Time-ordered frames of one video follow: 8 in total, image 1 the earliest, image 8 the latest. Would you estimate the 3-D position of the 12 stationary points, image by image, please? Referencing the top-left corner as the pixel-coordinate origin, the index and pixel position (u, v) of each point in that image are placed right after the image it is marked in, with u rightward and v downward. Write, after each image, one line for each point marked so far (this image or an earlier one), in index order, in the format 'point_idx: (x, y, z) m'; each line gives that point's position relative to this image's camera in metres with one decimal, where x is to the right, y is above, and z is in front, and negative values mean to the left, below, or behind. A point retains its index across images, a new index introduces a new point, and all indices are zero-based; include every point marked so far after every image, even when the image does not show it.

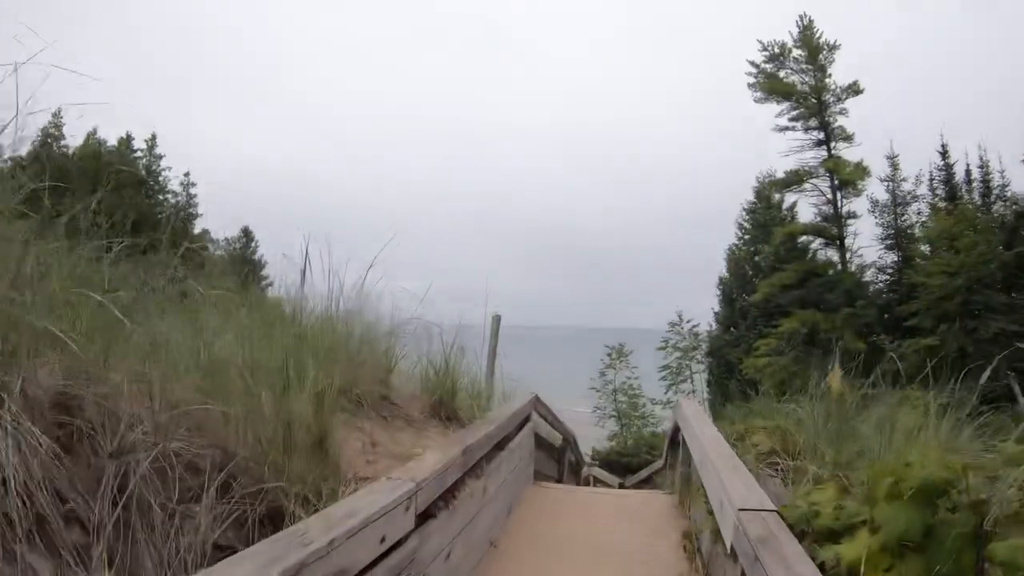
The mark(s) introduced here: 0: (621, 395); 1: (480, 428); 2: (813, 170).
0: (+3.1, -2.9, +18.8) m
1: (-0.2, -0.8, +3.7) m
2: (+6.6, +2.6, +14.6) m
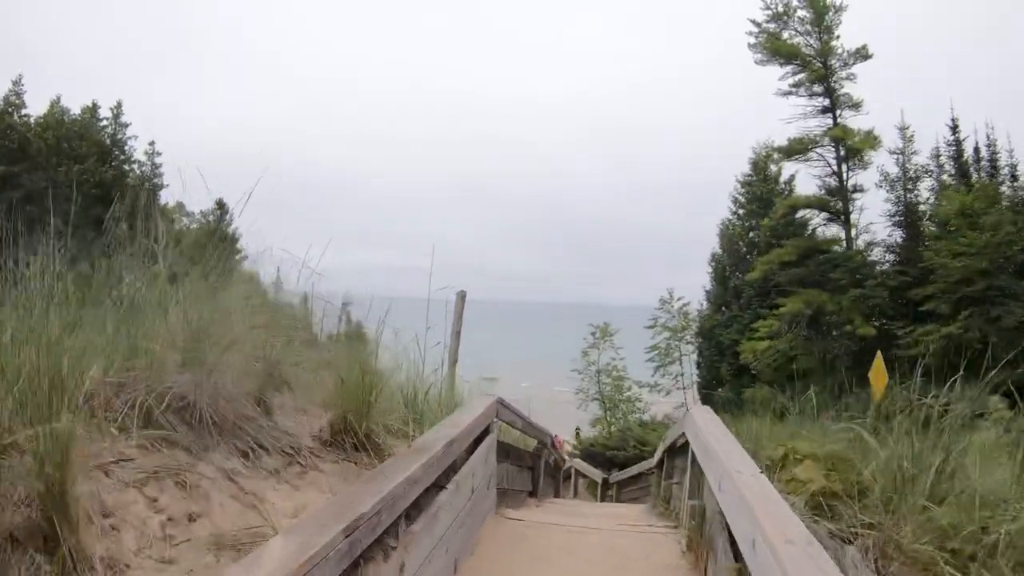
0: (+2.5, -2.3, +17.7) m
1: (-0.4, -0.7, +2.4) m
2: (+6.2, +3.1, +13.4) m
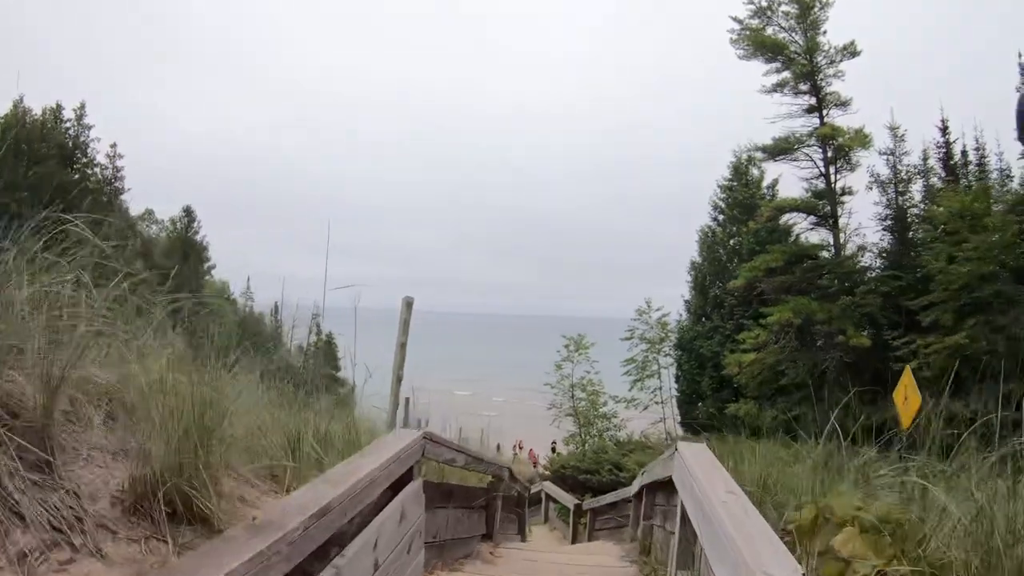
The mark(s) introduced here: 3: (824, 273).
0: (+1.7, -2.6, +16.7) m
1: (-0.7, -0.6, +1.5) m
2: (+5.6, +2.9, +12.7) m
3: (+5.5, +0.2, +11.6) m
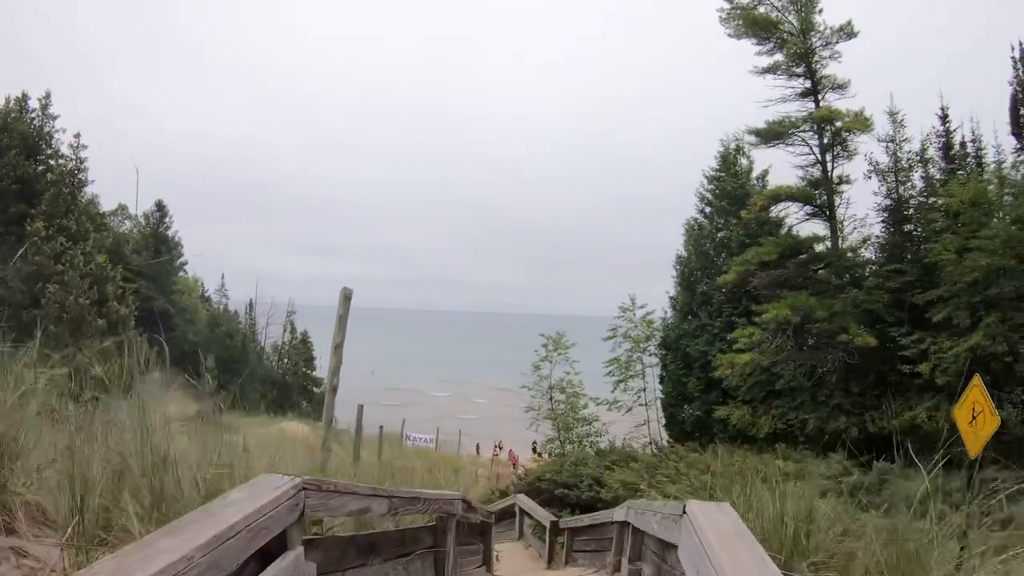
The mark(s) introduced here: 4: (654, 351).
0: (+1.1, -2.5, +15.8) m
1: (-0.9, -0.5, +0.5) m
2: (+5.1, +3.0, +11.9) m
3: (+5.0, +0.3, +10.8) m
4: (+3.2, -1.3, +14.8) m
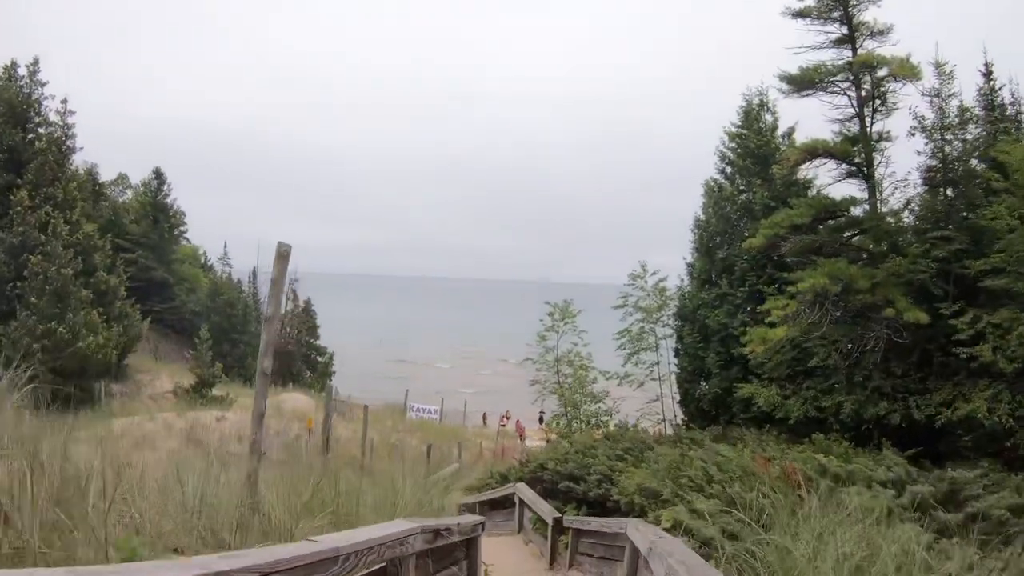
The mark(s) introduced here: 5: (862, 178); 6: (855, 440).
0: (+1.2, -1.7, +14.9) m
1: (-1.0, -0.5, -0.5) m
2: (+5.2, +3.5, +10.6) m
3: (+5.0, +0.8, +9.6) m
4: (+3.2, -0.7, +13.7) m
5: (+5.5, +1.7, +10.4) m
6: (+4.6, -2.0, +8.9) m
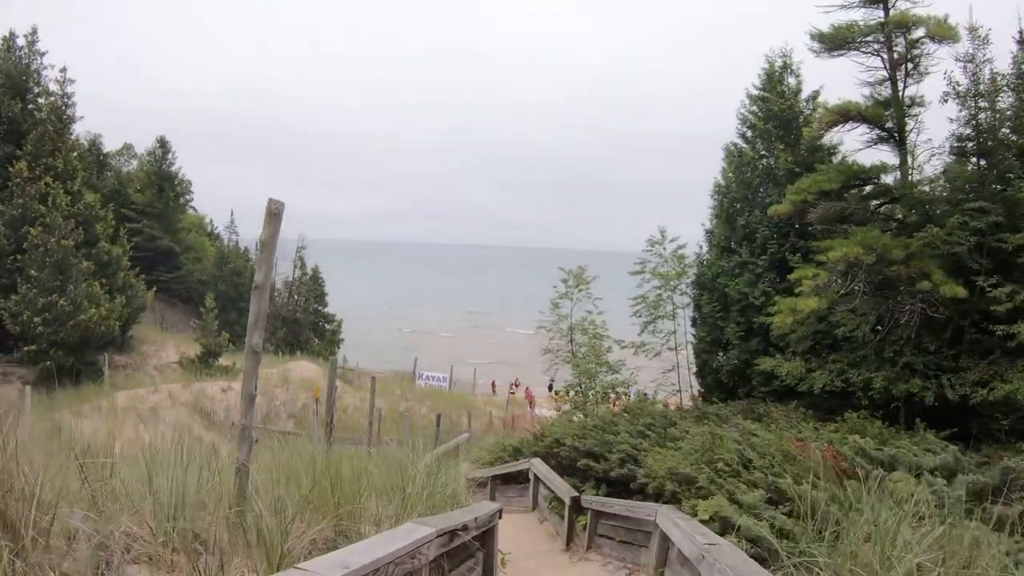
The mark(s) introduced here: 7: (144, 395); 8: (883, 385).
0: (+1.5, -1.0, +14.6) m
1: (-0.9, -0.6, -0.8) m
2: (+5.4, +3.9, +10.1) m
3: (+5.3, +1.2, +9.2) m
4: (+3.5, -0.1, +13.4) m
5: (+5.7, +2.2, +9.9) m
6: (+4.8, -1.7, +8.6) m
7: (-7.4, -2.1, +13.3) m
8: (+4.5, -1.2, +8.1) m
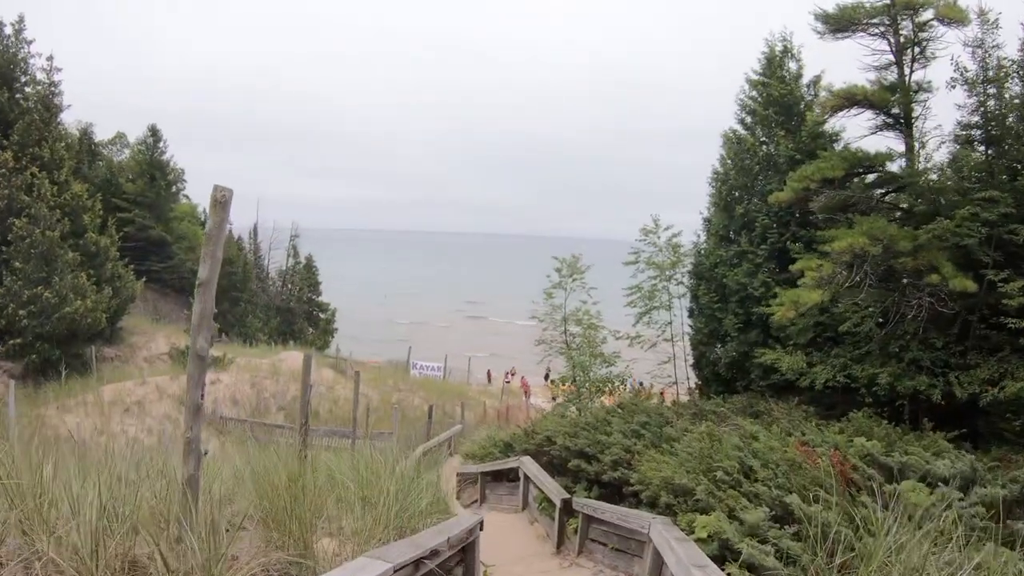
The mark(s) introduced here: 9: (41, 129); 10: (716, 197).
0: (+1.3, -0.8, +14.3) m
1: (-1.0, -0.6, -1.2) m
2: (+5.3, +4.1, +9.7) m
3: (+5.1, +1.3, +8.8) m
4: (+3.3, +0.1, +13.1) m
5: (+5.6, +2.3, +9.6) m
6: (+4.7, -1.6, +8.3) m
7: (-7.5, -1.9, +12.9) m
8: (+4.4, -1.1, +7.8) m
9: (-14.2, +4.9, +19.8) m
10: (+3.9, +1.7, +12.7) m
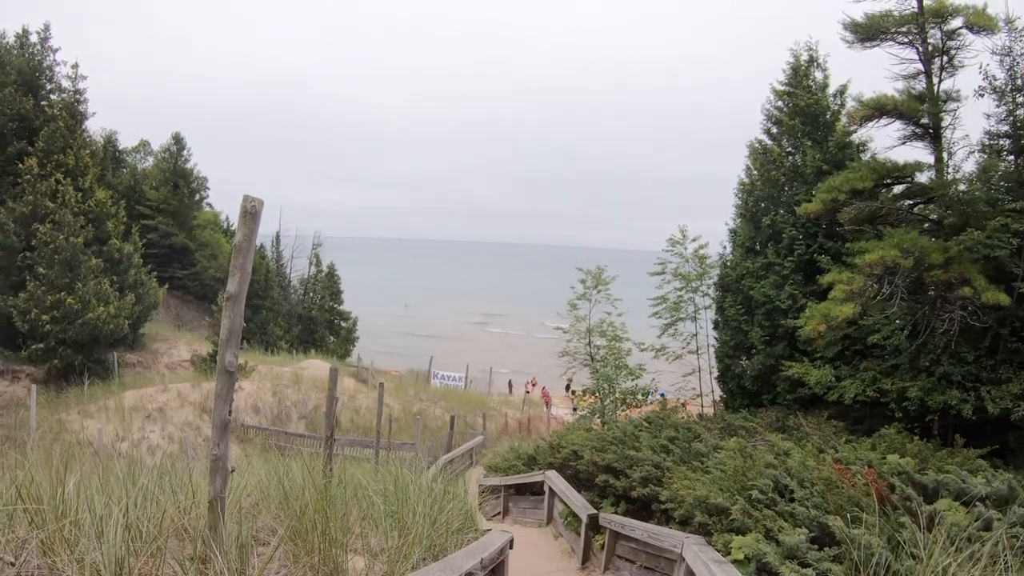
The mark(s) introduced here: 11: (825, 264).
0: (+1.8, -1.1, +14.2) m
1: (-0.9, -0.6, -1.2) m
2: (+5.6, +3.9, +9.6) m
3: (+5.5, +1.1, +8.7) m
4: (+3.8, -0.1, +13.0) m
5: (+6.0, +2.1, +9.4) m
6: (+5.0, -1.7, +8.1) m
7: (-7.1, -2.1, +13.1) m
8: (+4.7, -1.3, +7.6) m
9: (-13.6, +4.6, +20.2) m
10: (+4.4, +1.5, +12.6) m
11: (+4.7, +0.3, +10.1) m
